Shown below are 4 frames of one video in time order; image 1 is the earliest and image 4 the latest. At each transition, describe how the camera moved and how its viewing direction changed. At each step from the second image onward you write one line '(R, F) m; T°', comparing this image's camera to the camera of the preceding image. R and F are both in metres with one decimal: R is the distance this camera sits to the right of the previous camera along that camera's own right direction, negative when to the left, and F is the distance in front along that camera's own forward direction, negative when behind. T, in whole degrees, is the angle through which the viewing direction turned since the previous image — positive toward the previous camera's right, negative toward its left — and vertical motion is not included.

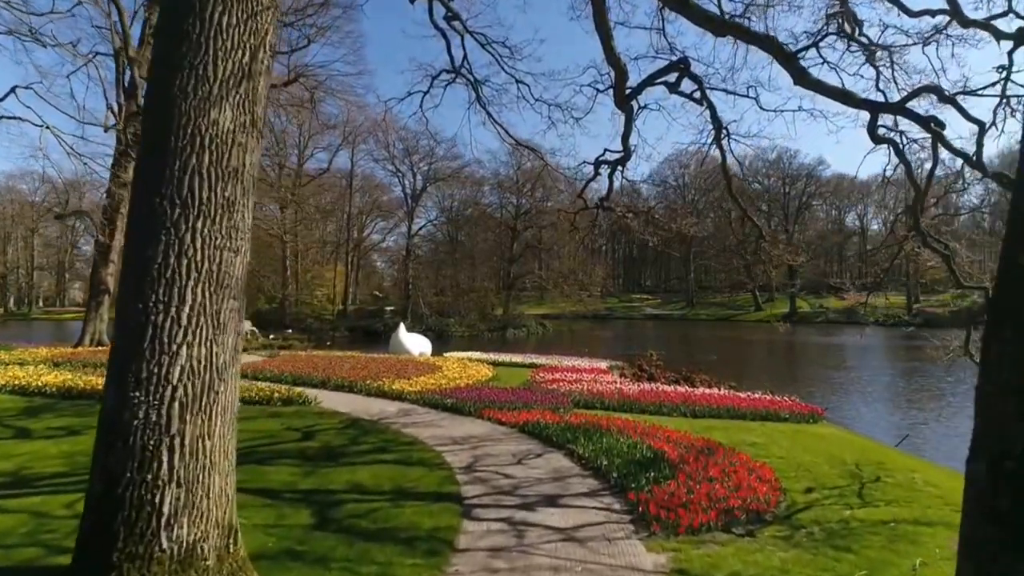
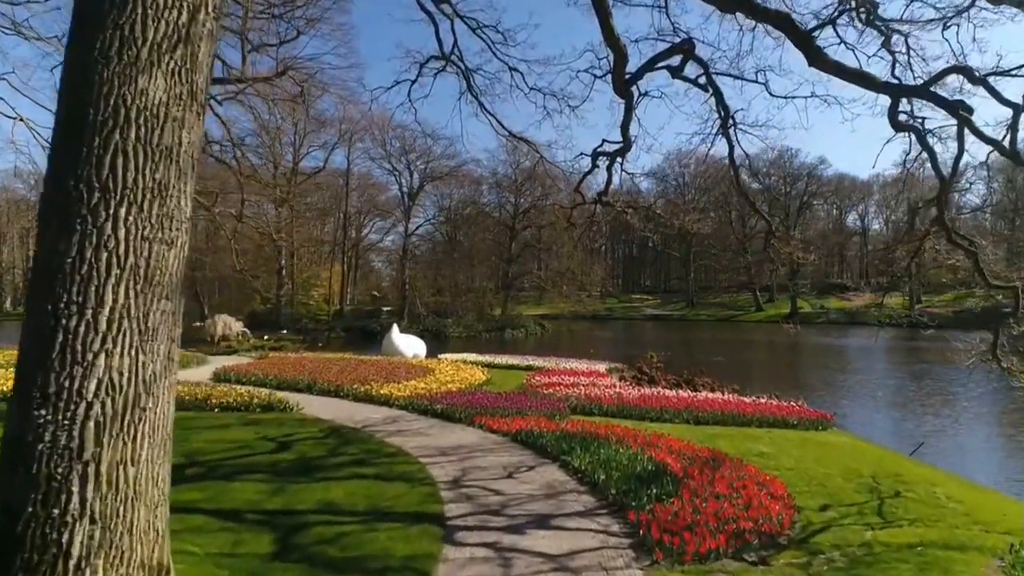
(+0.1, +0.5) m; 0°
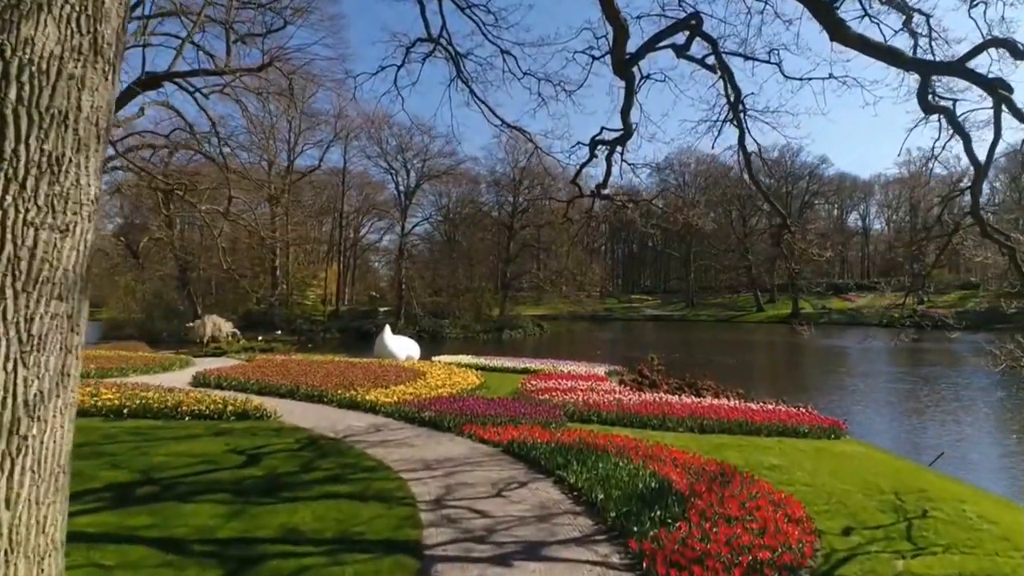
(+0.1, +0.6) m; 0°
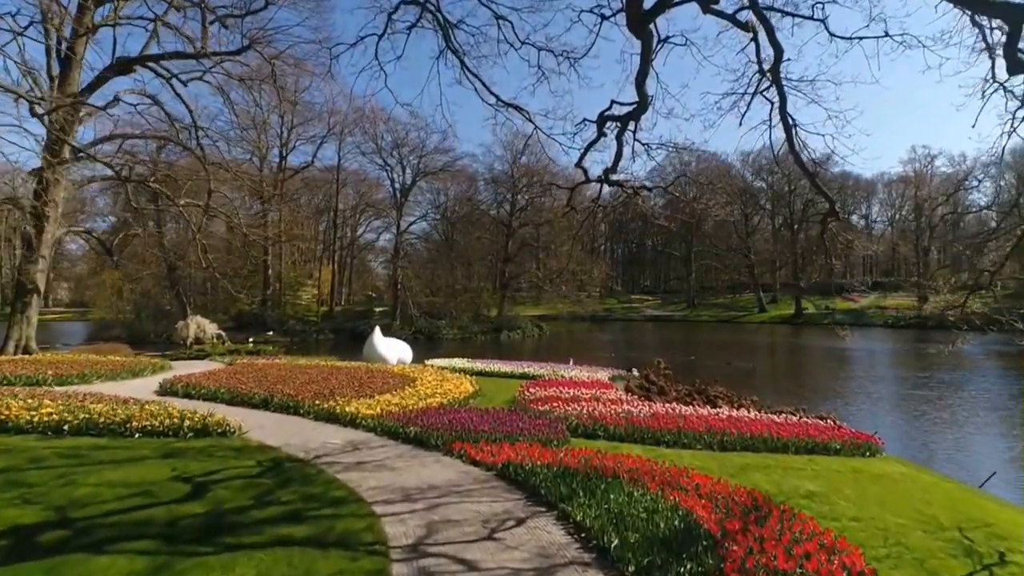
(0.0, +1.0) m; 0°
